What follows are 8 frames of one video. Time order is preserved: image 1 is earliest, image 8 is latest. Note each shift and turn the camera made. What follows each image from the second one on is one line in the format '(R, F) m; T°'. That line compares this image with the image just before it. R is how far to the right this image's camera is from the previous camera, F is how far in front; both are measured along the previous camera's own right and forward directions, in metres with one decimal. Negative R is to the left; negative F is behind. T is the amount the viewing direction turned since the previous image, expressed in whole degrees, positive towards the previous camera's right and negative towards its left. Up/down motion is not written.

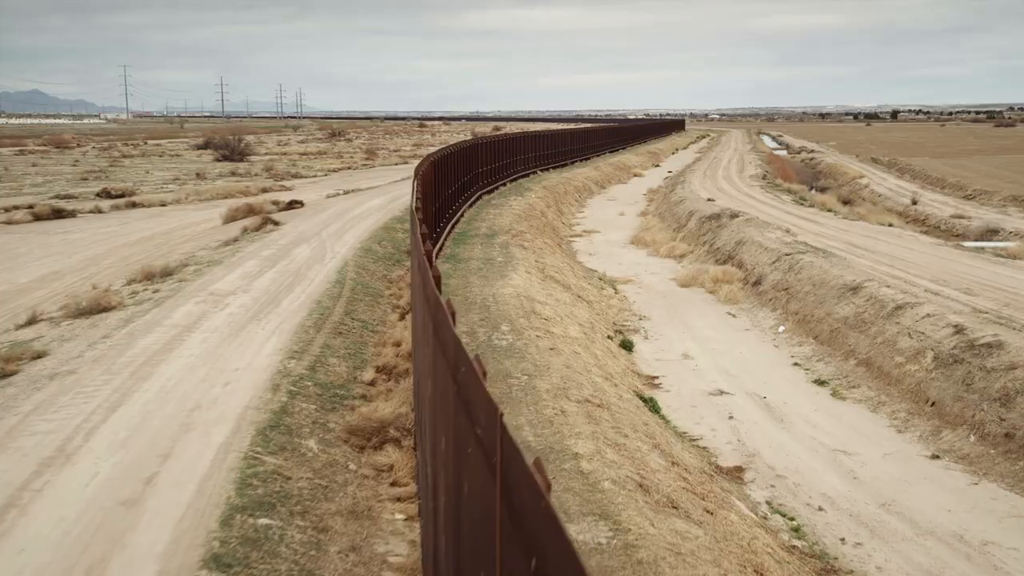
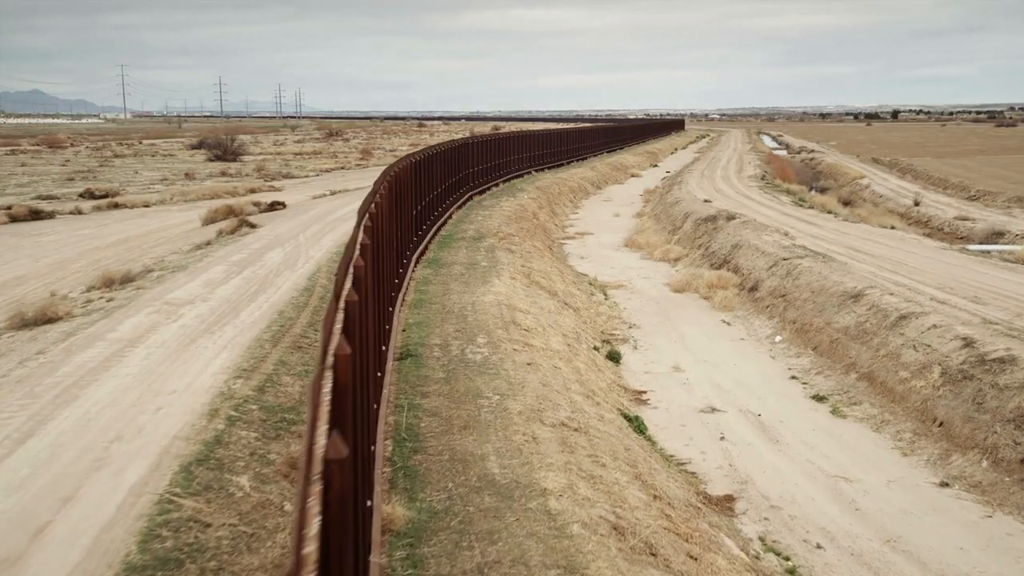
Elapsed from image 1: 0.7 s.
(+0.4, +1.2) m; 0°
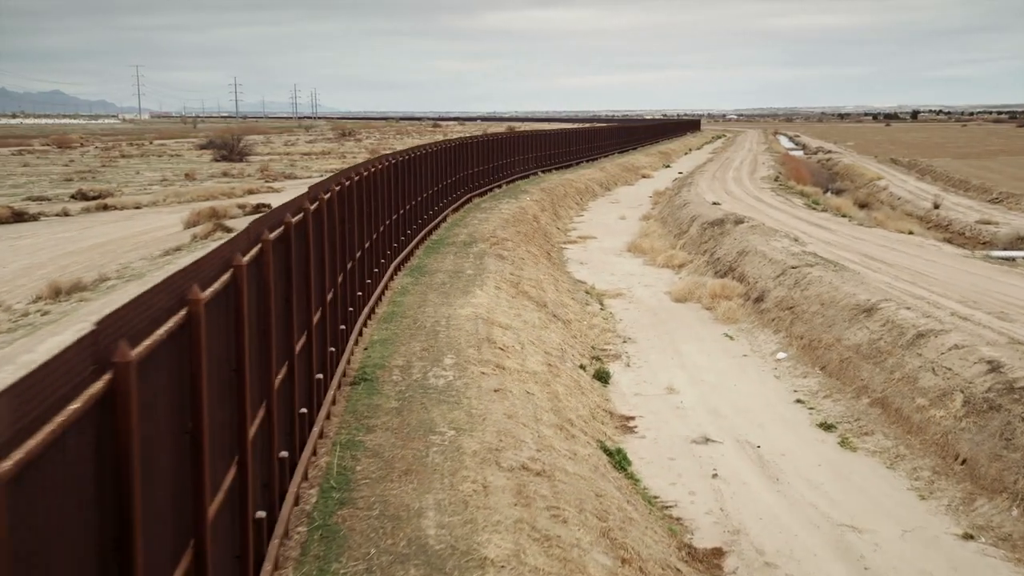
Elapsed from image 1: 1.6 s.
(+0.6, +1.7) m; -1°
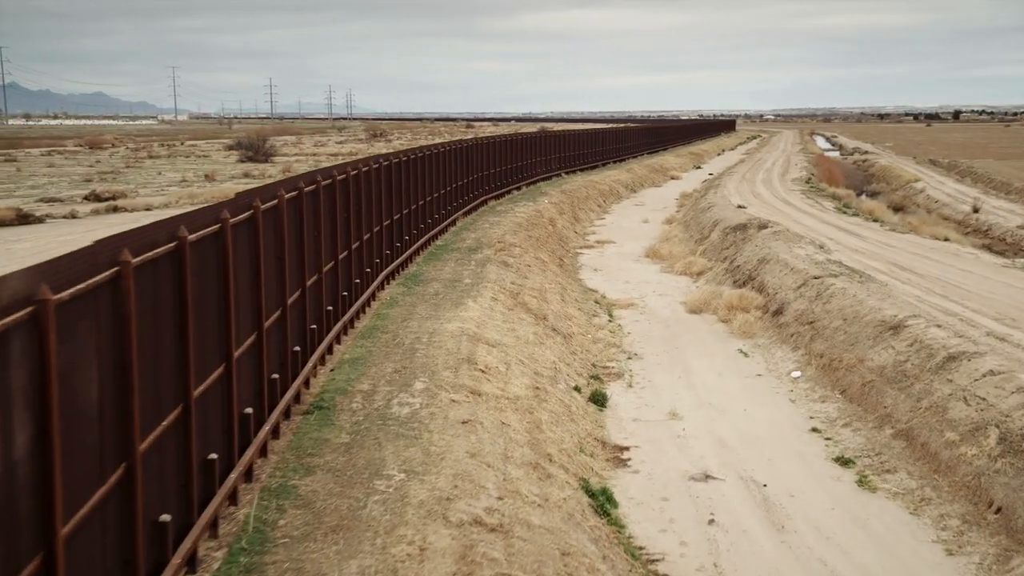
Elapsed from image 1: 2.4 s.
(+0.7, +1.6) m; -2°
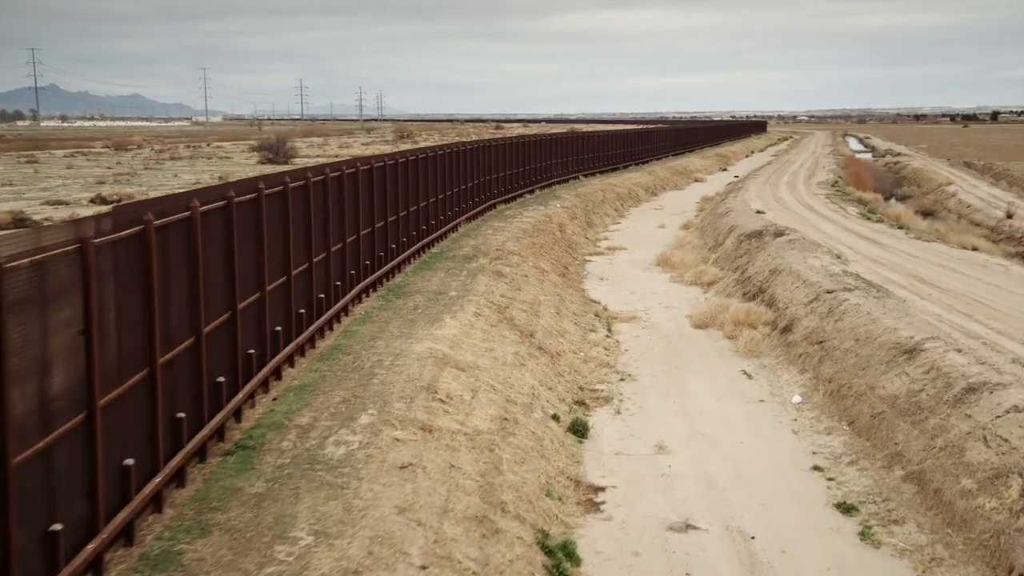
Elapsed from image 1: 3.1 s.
(+0.8, +1.5) m; -2°
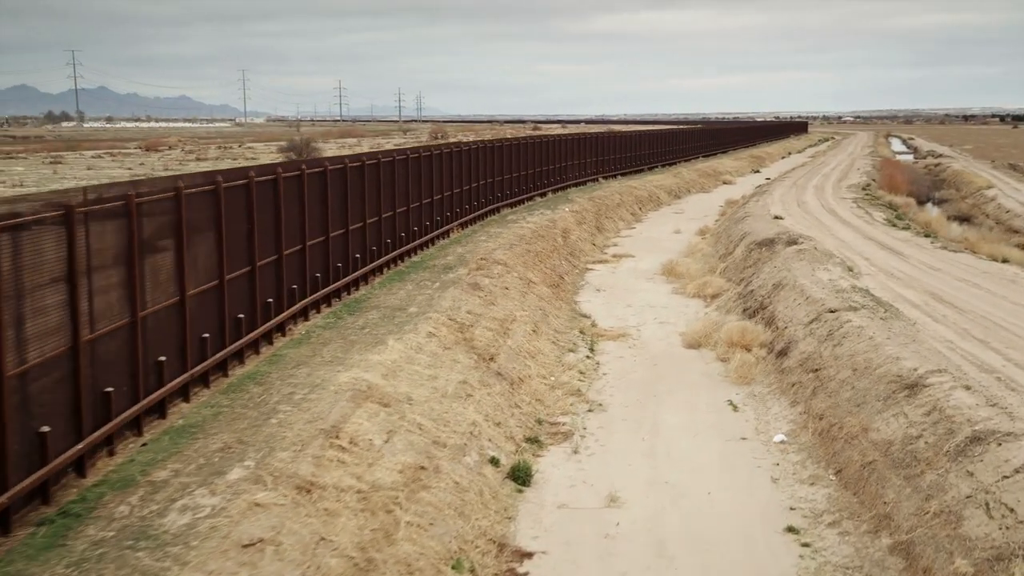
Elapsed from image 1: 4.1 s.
(+1.3, +2.1) m; -2°
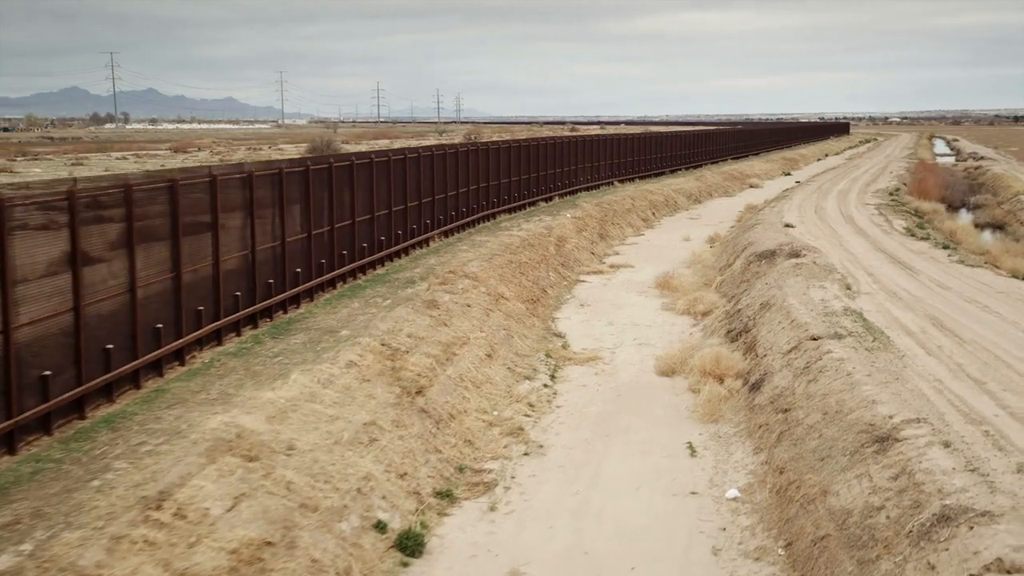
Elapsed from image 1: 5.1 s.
(+1.5, +2.1) m; -2°
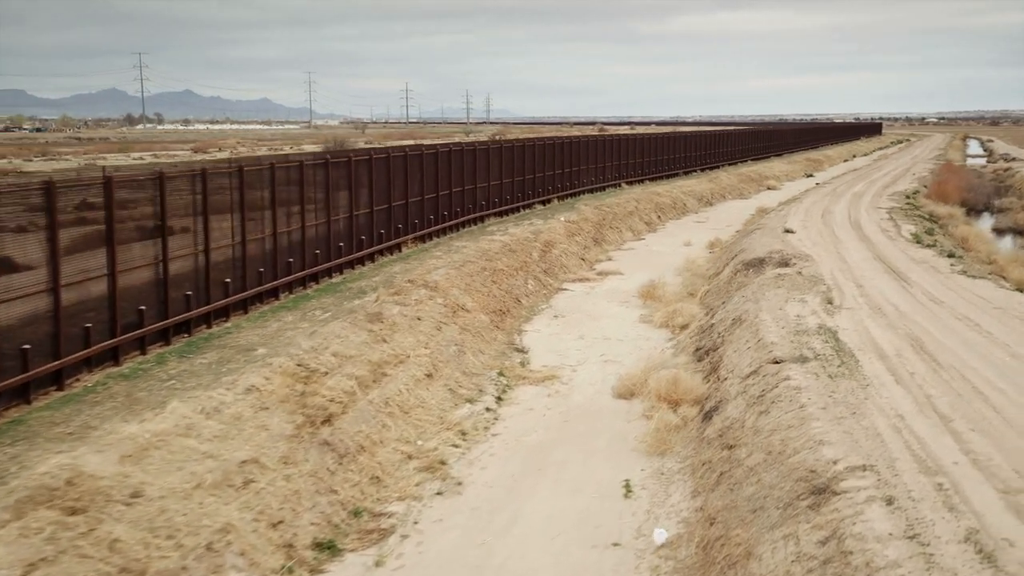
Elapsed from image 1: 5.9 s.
(+1.4, +1.7) m; -2°
